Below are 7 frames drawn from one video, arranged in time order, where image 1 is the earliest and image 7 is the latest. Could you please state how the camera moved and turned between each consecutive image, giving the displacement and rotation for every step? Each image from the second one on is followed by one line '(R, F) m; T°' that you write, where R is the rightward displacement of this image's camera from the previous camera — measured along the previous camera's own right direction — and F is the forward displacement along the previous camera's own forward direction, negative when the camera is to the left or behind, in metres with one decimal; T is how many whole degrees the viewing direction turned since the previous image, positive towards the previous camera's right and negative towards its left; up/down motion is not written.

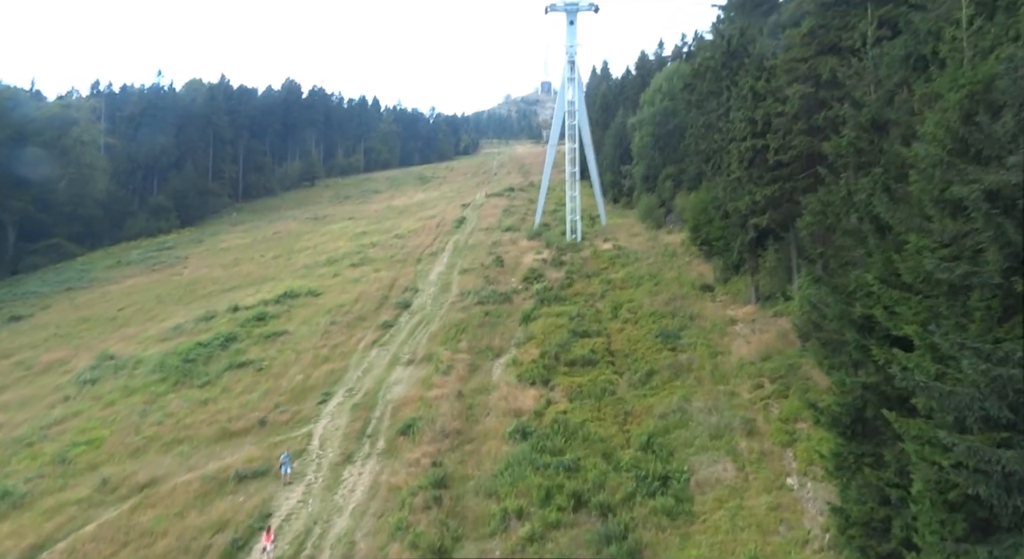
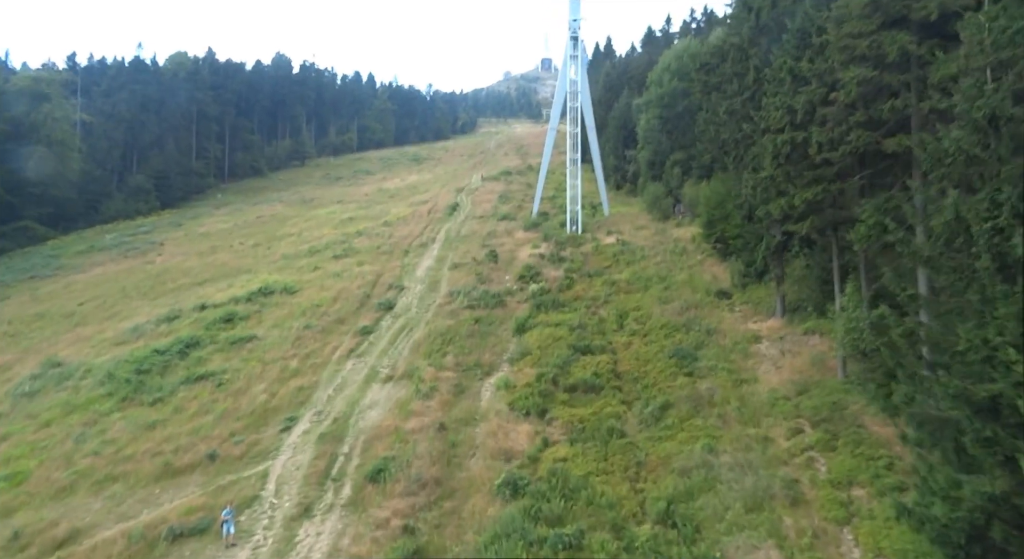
(+0.1, +2.9) m; 0°
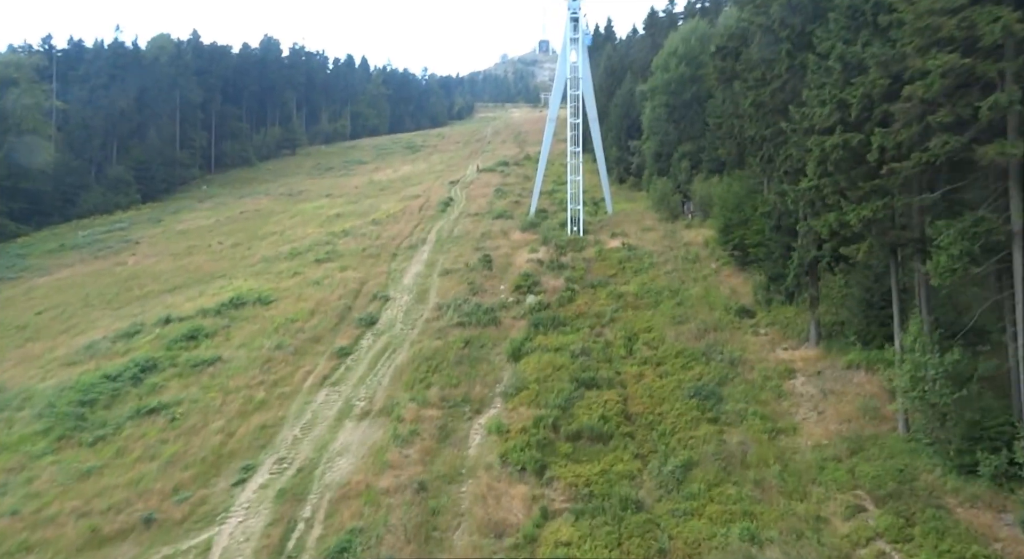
(+0.1, +2.8) m; 0°
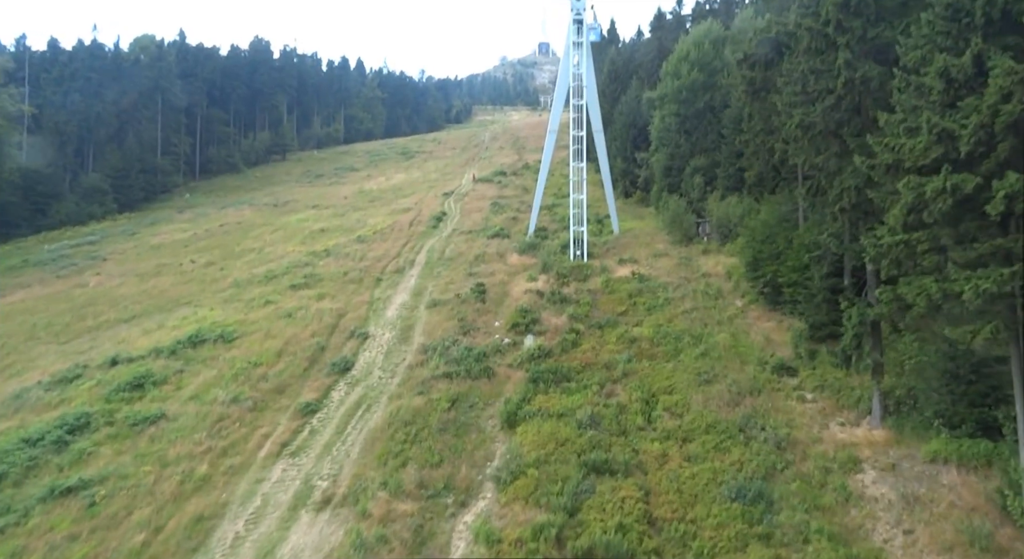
(+0.1, +3.4) m; 0°
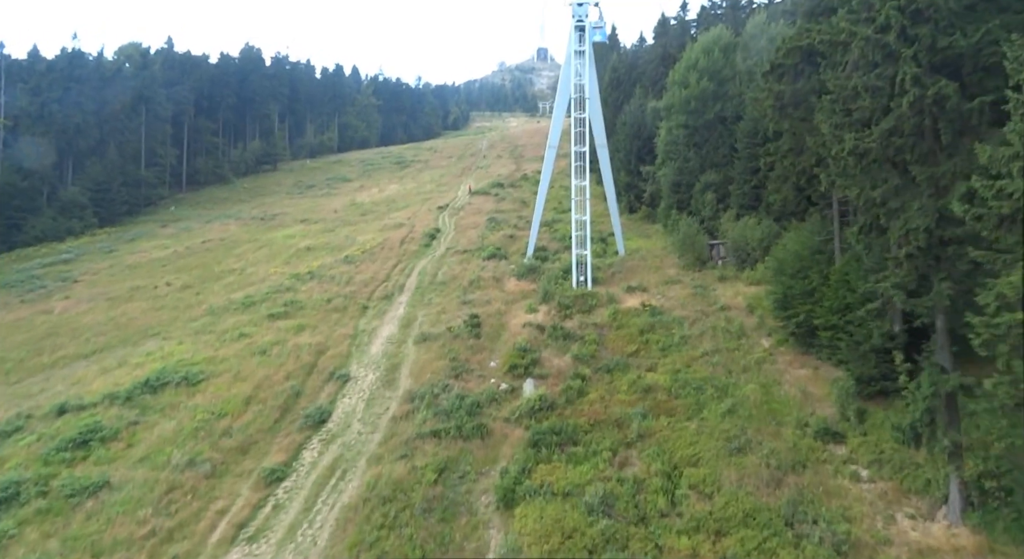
(+0.1, +2.7) m; 0°
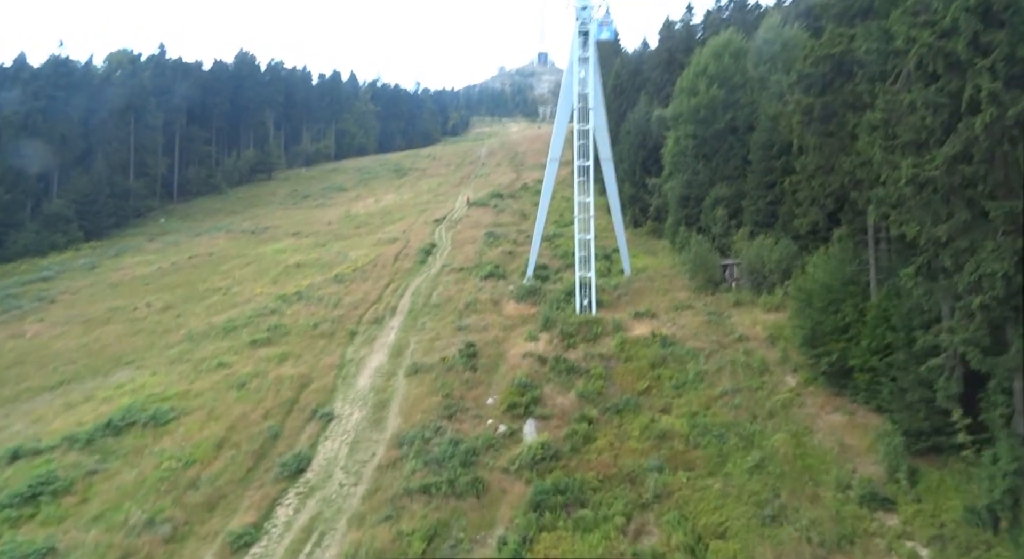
(0.0, +2.0) m; 0°
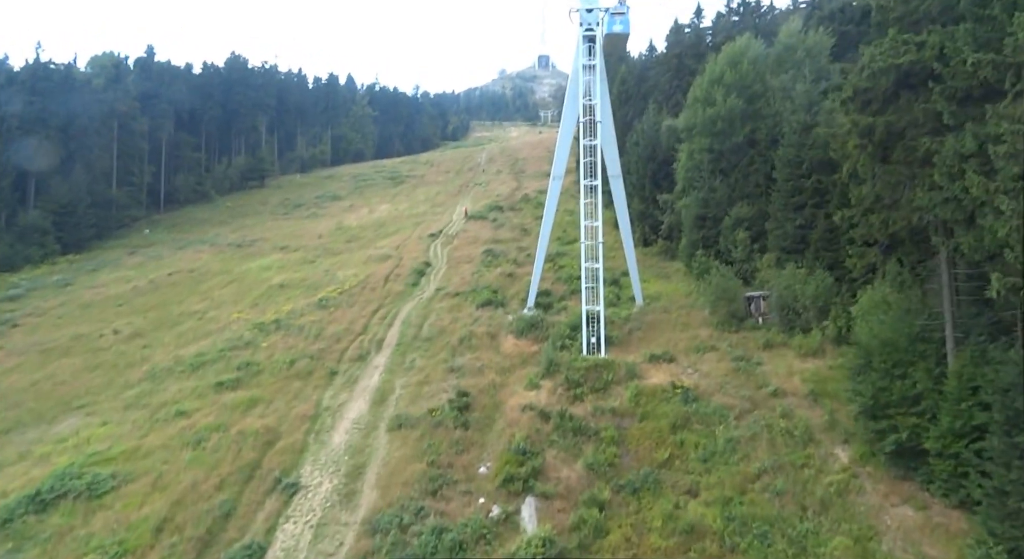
(+0.2, +3.1) m; 0°
